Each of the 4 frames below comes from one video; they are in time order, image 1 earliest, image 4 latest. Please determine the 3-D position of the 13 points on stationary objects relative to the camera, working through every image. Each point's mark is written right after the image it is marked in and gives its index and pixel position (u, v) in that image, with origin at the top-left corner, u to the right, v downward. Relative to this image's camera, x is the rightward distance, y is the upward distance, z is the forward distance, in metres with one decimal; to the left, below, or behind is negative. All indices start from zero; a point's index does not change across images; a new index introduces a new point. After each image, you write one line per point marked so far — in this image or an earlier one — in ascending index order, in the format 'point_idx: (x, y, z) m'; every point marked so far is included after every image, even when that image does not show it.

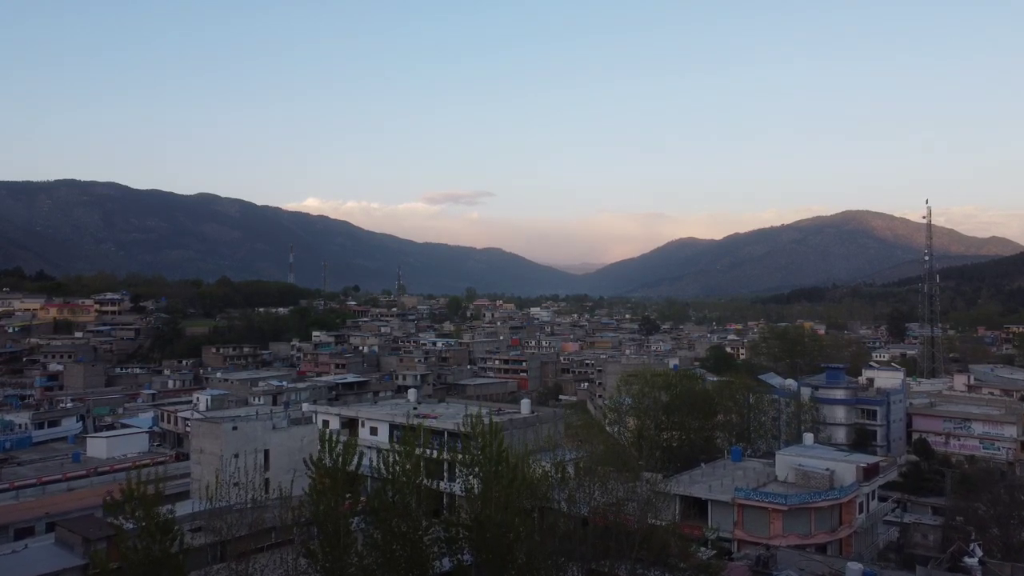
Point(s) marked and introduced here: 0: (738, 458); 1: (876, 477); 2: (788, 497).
0: (+5.1, -3.8, +17.5) m
1: (+7.1, -3.7, +15.0) m
2: (+4.9, -3.7, +13.5) m
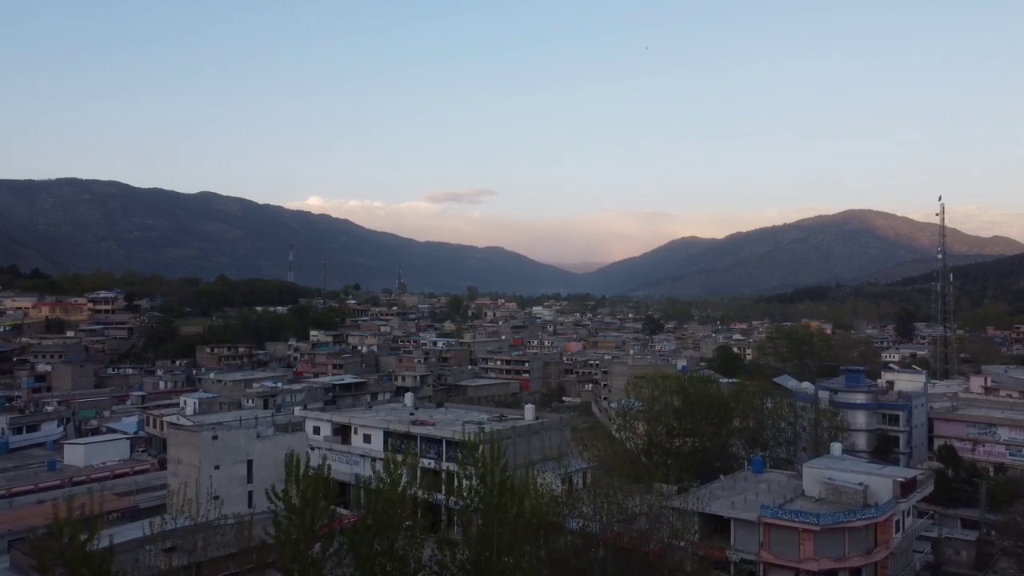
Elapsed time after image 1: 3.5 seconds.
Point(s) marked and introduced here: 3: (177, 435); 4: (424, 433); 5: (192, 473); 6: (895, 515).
0: (+5.2, -3.8, +16.4) m
1: (+7.2, -3.6, +13.8) m
2: (+4.9, -3.6, +12.4) m
3: (-6.8, -3.0, +15.7) m
4: (-1.9, -3.2, +17.1) m
5: (-6.3, -3.6, +15.3) m
6: (+6.5, -3.9, +13.2) m
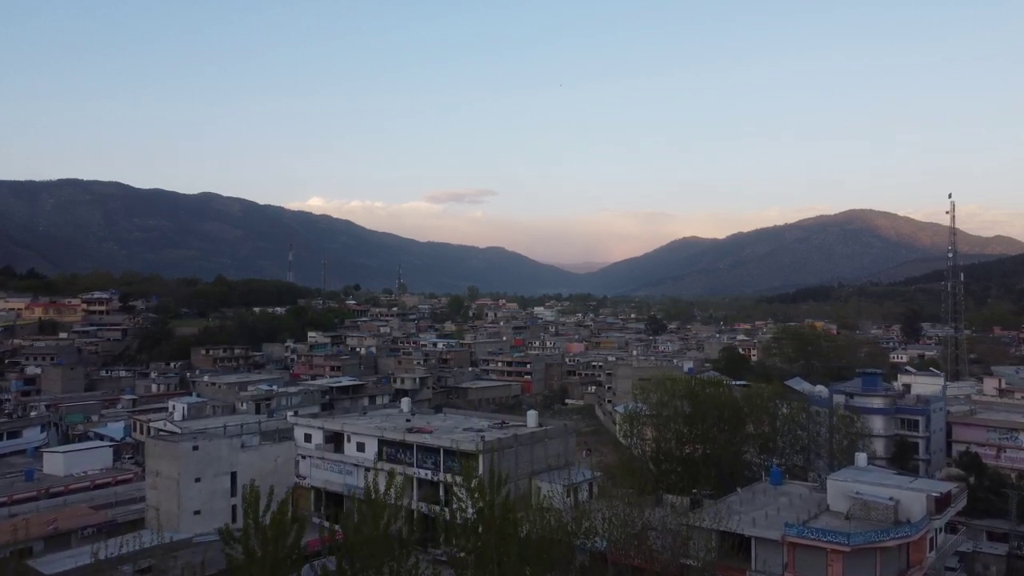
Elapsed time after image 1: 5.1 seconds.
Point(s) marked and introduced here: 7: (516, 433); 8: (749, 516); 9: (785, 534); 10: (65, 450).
0: (+5.3, -3.8, +15.5) m
1: (+7.2, -3.6, +12.9) m
2: (+5.0, -3.6, +11.5) m
3: (-6.7, -3.0, +14.8) m
4: (-1.9, -3.2, +16.2) m
5: (-6.3, -3.6, +14.4) m
6: (+6.6, -3.8, +12.3) m
7: (+0.1, -3.1, +16.5) m
8: (+4.0, -3.8, +13.2) m
9: (+4.2, -3.8, +12.0) m
10: (-10.2, -3.7, +17.9) m
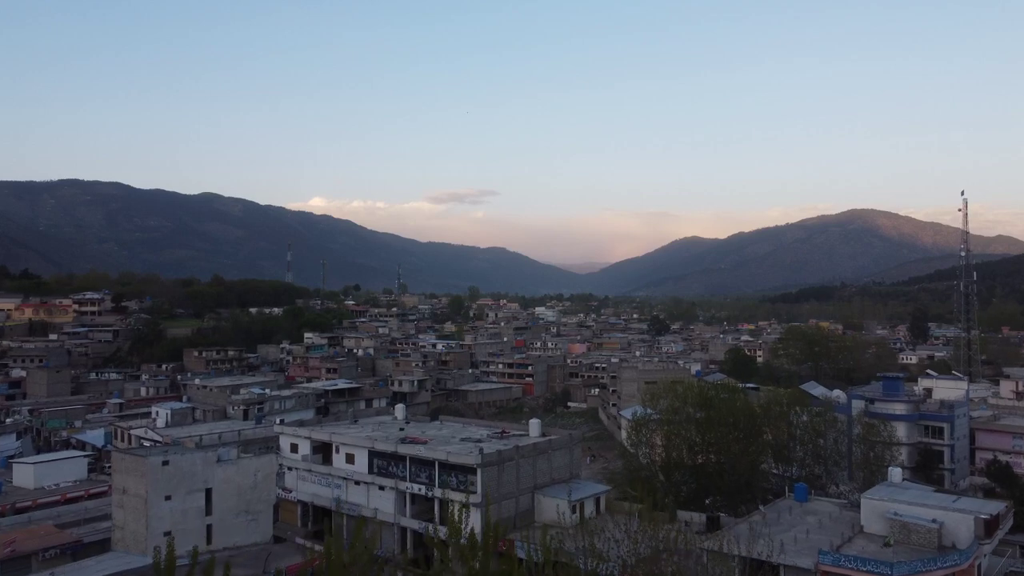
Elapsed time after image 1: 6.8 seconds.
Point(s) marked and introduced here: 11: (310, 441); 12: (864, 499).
0: (+5.3, -3.8, +14.4) m
1: (+7.2, -3.6, +11.8) m
2: (+5.0, -3.6, +10.4) m
3: (-6.7, -3.0, +13.7) m
4: (-1.9, -3.2, +15.1) m
5: (-6.3, -3.6, +13.3) m
6: (+6.6, -3.8, +11.2) m
7: (+0.1, -3.1, +15.4) m
8: (+4.0, -3.8, +12.1) m
9: (+4.2, -3.7, +10.9) m
10: (-10.2, -3.7, +16.8) m
11: (-4.4, -3.3, +17.1) m
12: (+5.3, -3.2, +12.0) m
